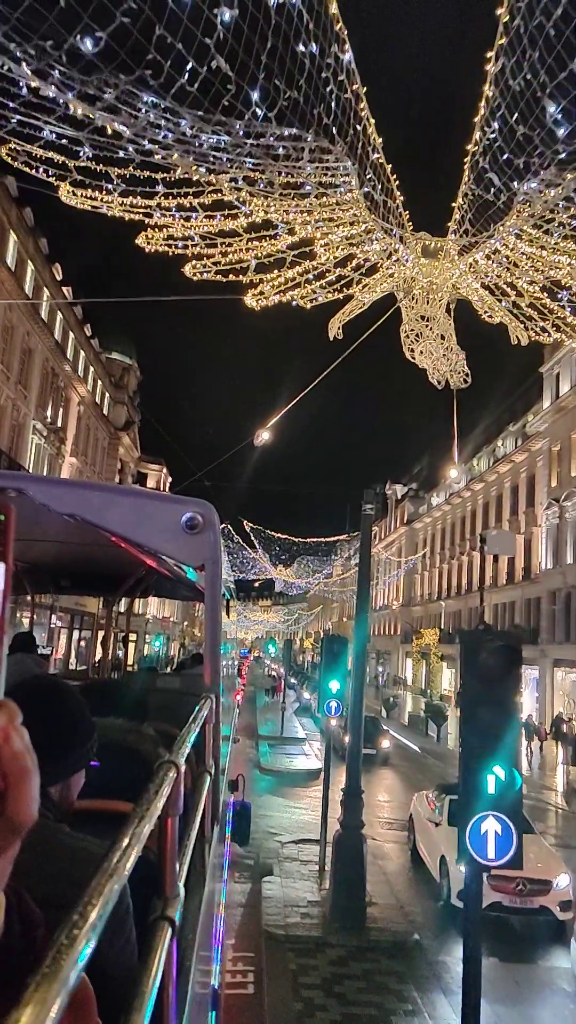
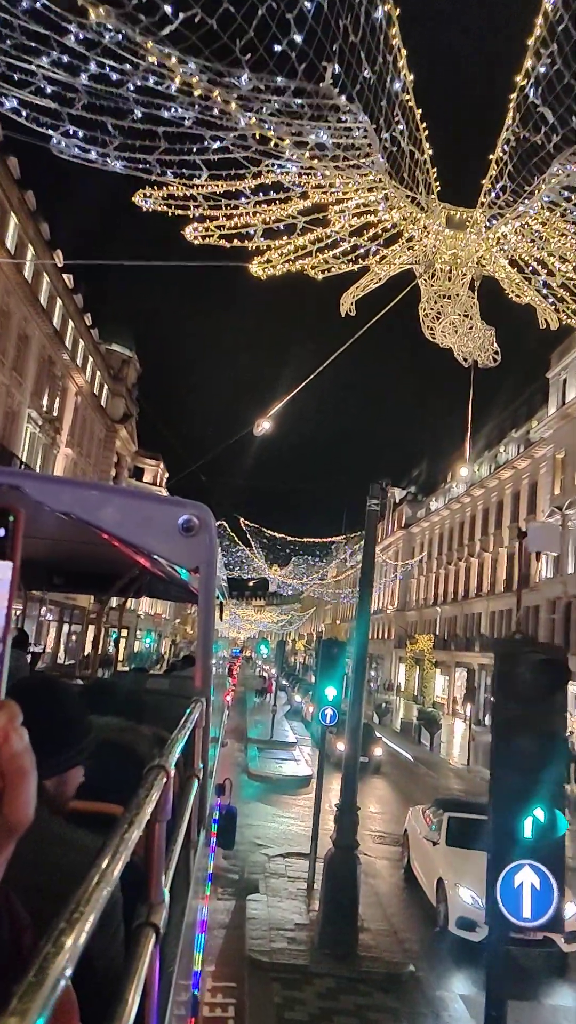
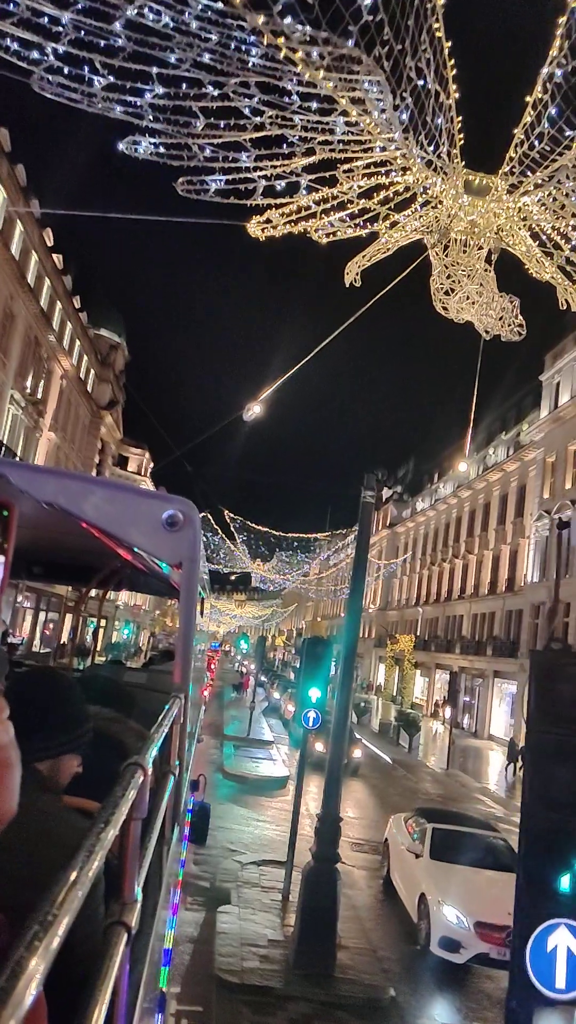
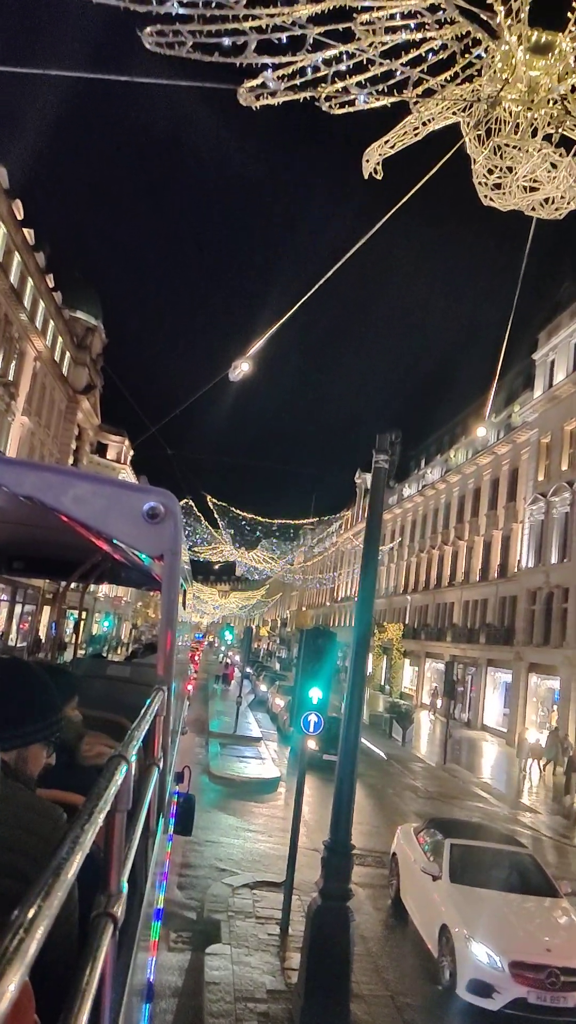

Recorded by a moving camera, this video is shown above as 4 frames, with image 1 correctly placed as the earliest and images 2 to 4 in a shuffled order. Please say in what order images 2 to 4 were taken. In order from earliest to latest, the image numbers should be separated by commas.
2, 3, 4
